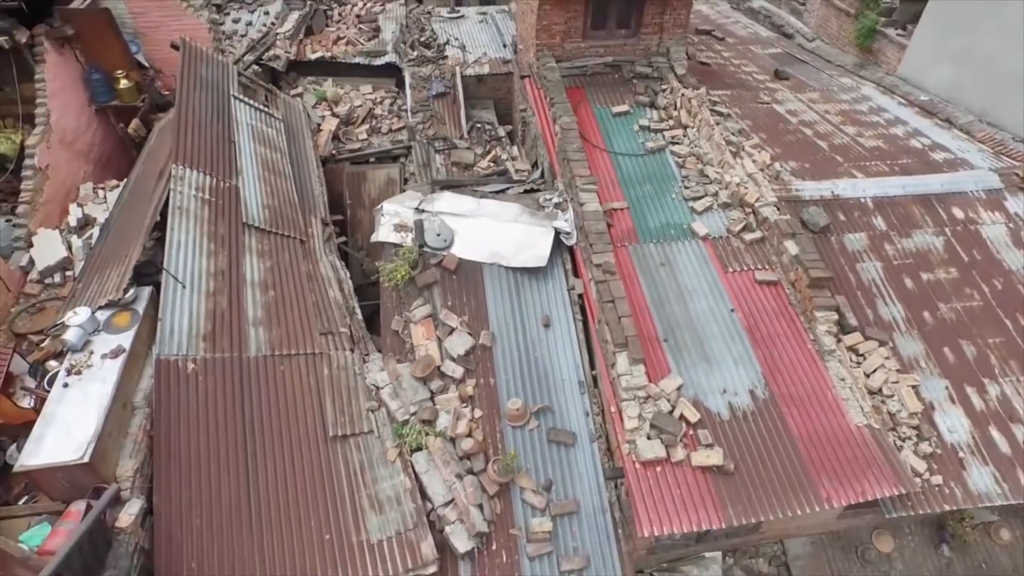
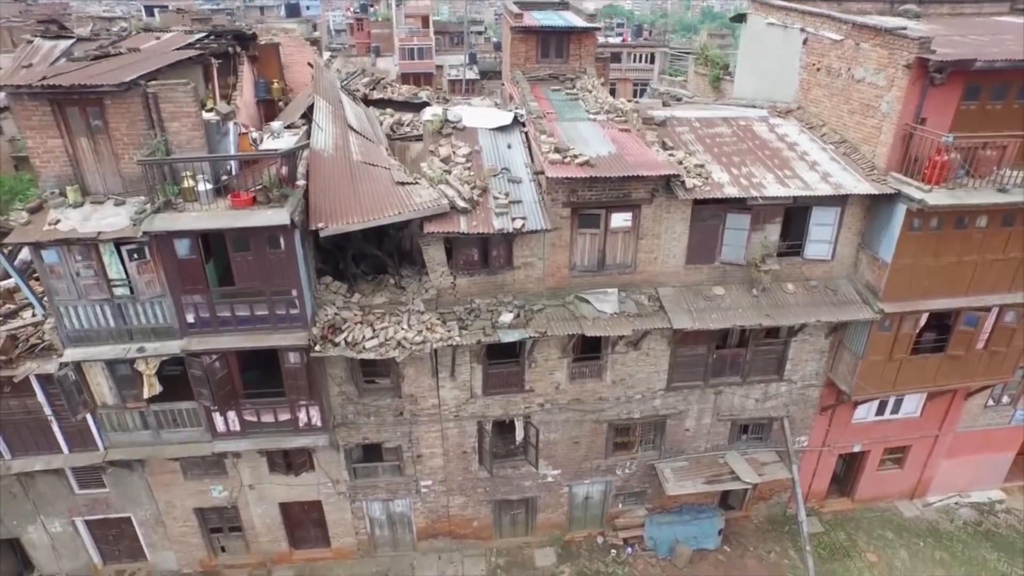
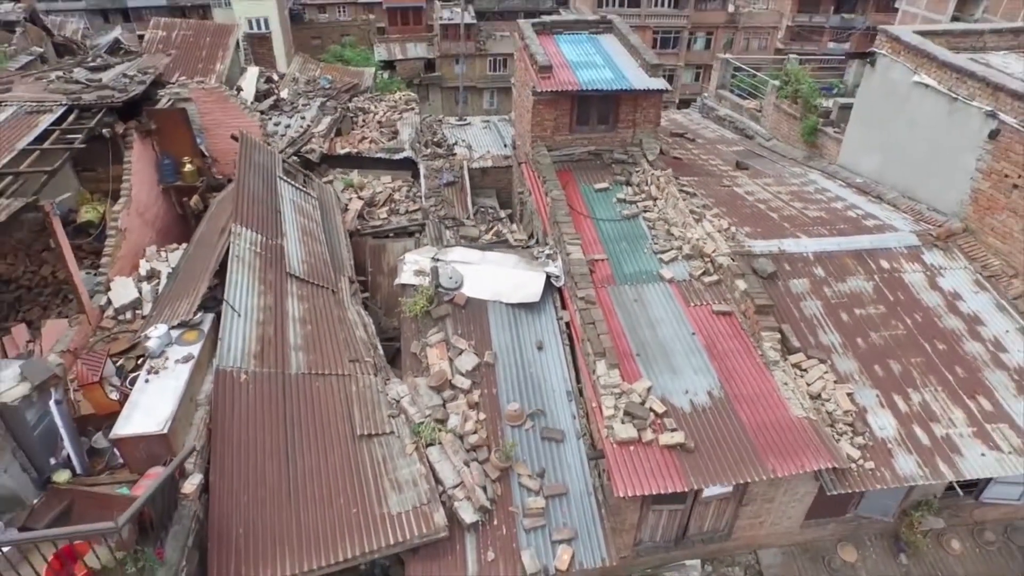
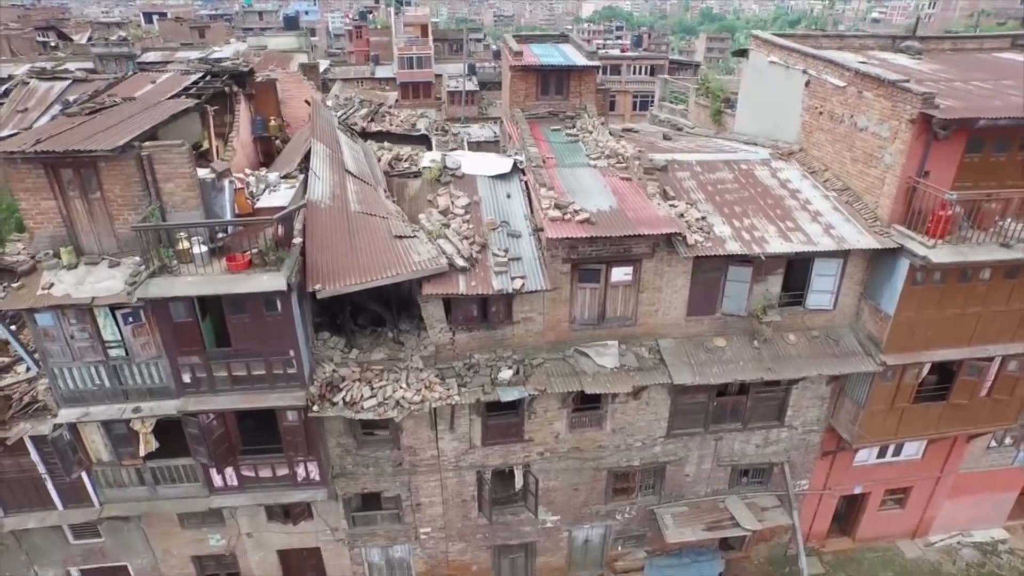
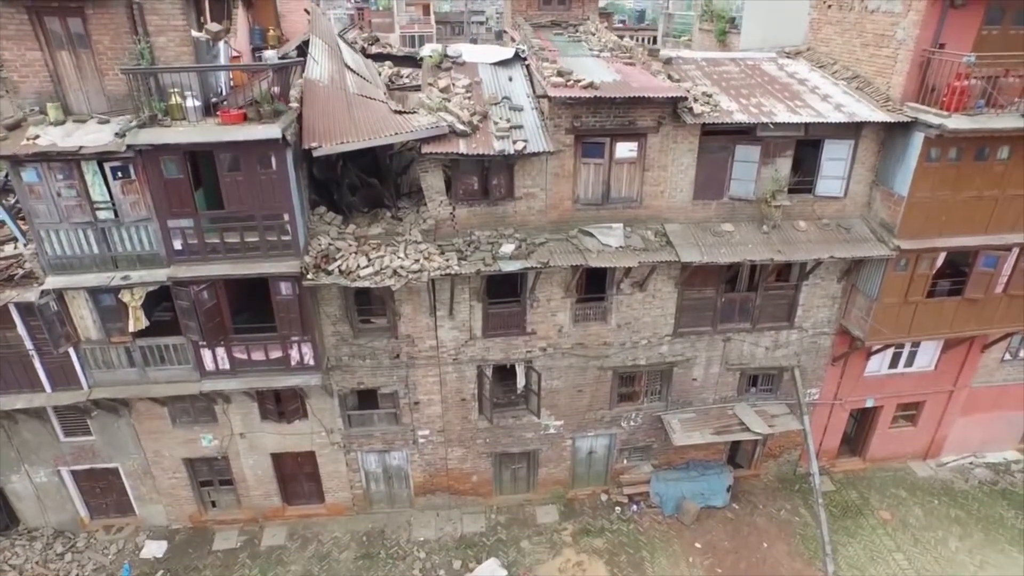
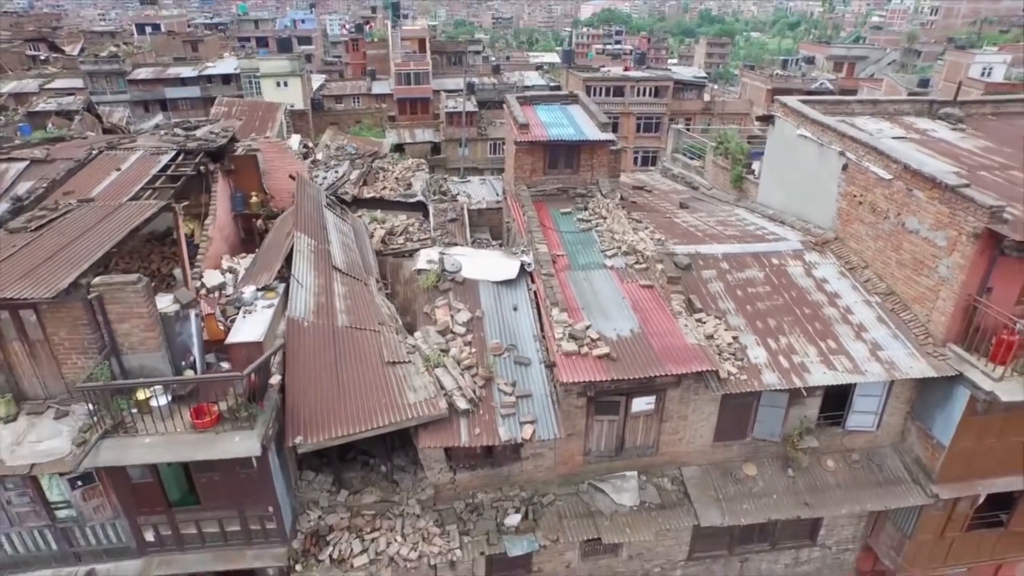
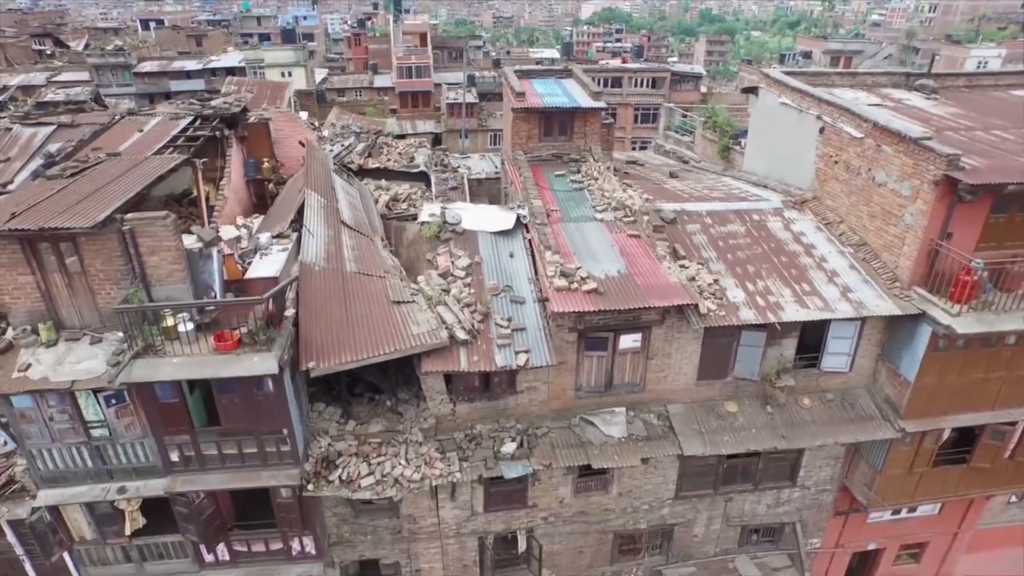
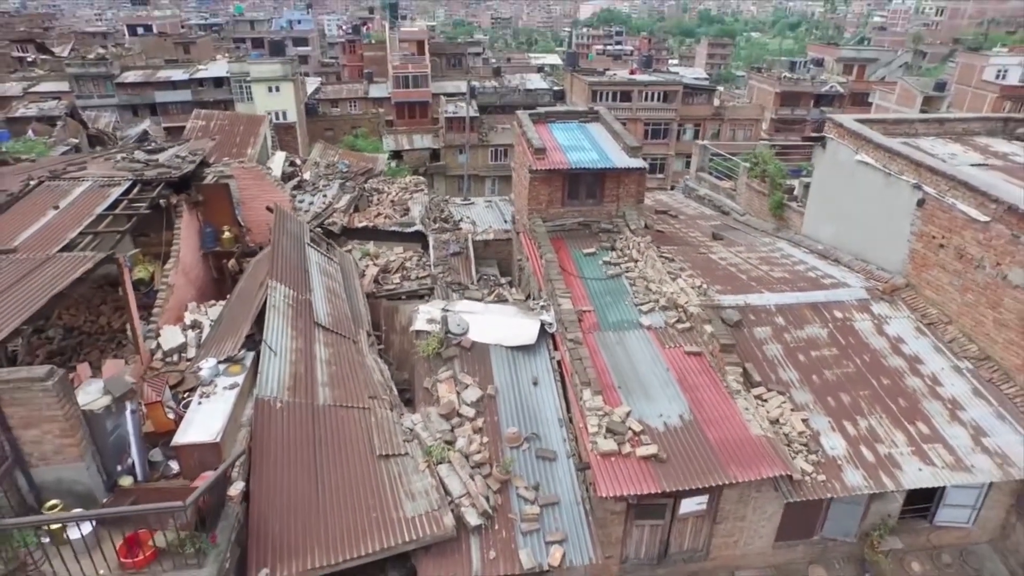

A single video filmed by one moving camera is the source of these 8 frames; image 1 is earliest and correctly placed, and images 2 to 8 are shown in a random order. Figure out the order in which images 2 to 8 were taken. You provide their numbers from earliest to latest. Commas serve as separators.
3, 8, 6, 7, 4, 2, 5
